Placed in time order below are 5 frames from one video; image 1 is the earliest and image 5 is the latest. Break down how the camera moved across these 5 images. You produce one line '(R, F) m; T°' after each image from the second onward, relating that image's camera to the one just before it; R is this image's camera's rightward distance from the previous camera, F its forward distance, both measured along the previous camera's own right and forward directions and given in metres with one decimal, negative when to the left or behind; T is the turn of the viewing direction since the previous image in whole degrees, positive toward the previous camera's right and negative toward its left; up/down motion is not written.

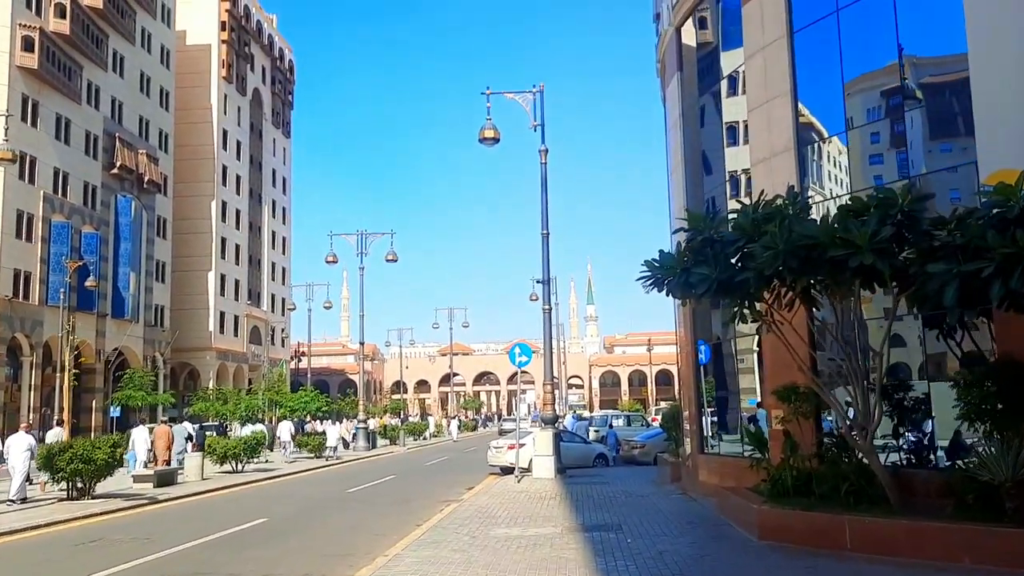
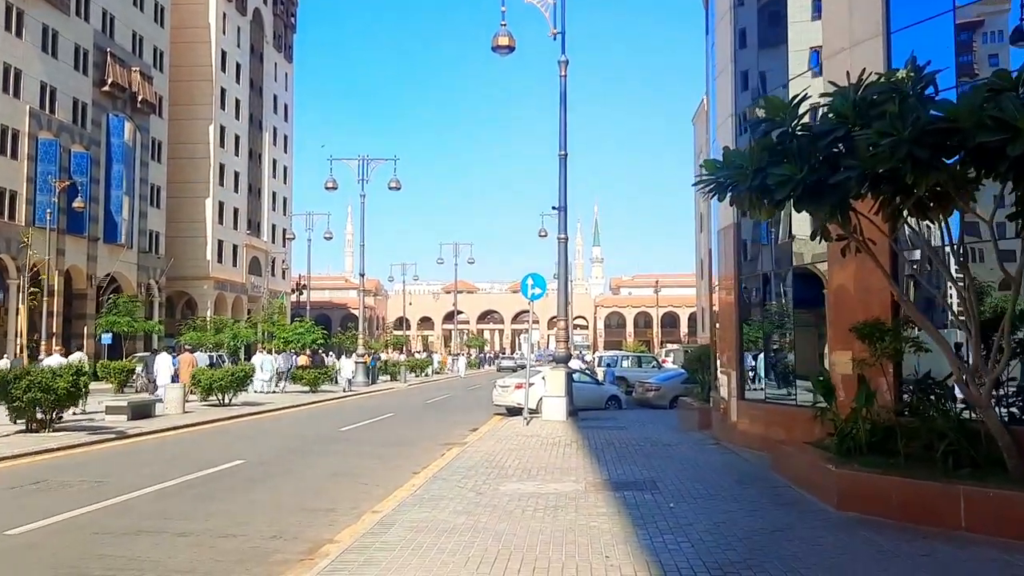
(-0.2, +2.3) m; 0°
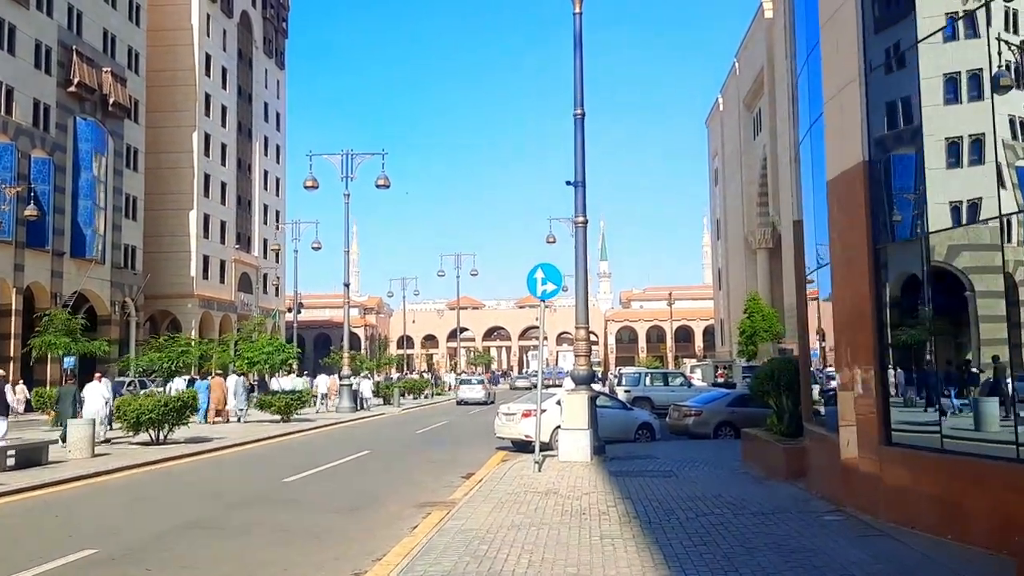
(+0.1, +5.5) m; 0°
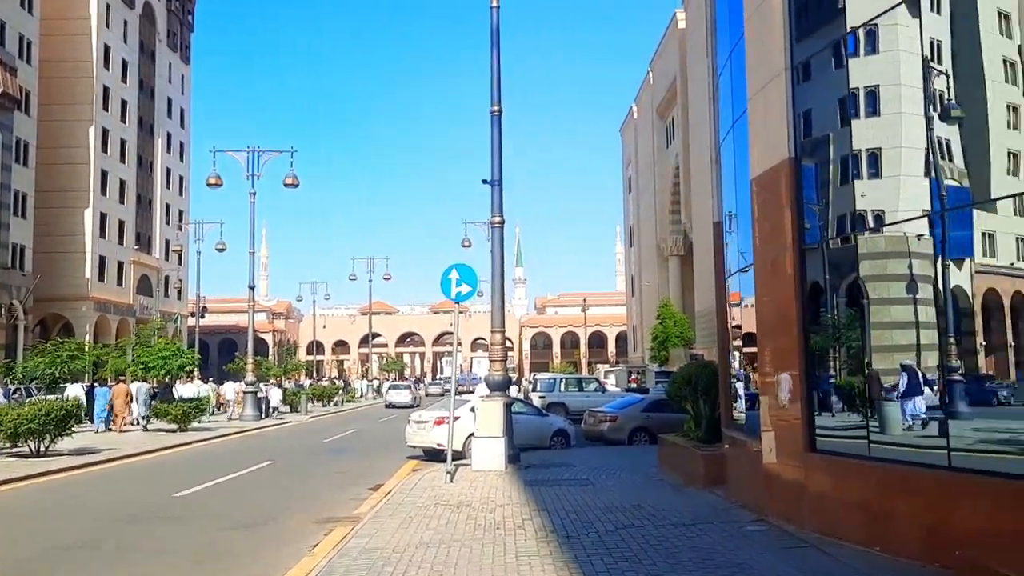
(0.0, +0.7) m; +5°
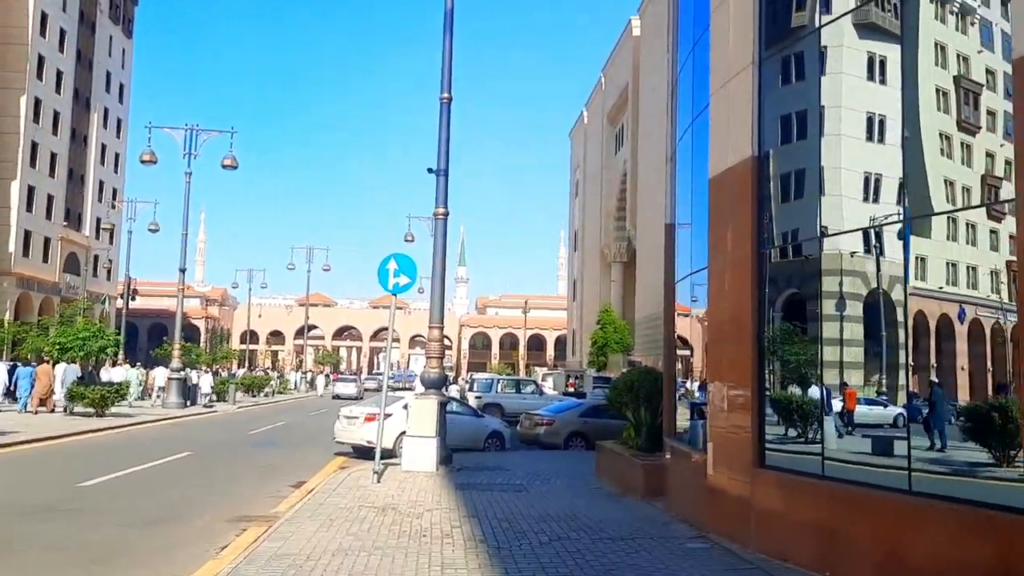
(0.0, +0.6) m; +4°
